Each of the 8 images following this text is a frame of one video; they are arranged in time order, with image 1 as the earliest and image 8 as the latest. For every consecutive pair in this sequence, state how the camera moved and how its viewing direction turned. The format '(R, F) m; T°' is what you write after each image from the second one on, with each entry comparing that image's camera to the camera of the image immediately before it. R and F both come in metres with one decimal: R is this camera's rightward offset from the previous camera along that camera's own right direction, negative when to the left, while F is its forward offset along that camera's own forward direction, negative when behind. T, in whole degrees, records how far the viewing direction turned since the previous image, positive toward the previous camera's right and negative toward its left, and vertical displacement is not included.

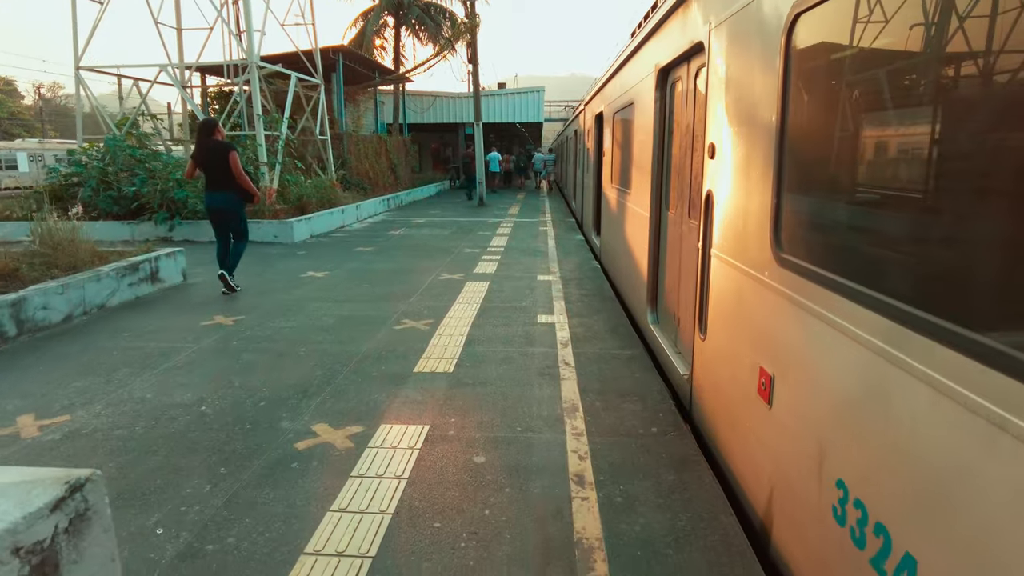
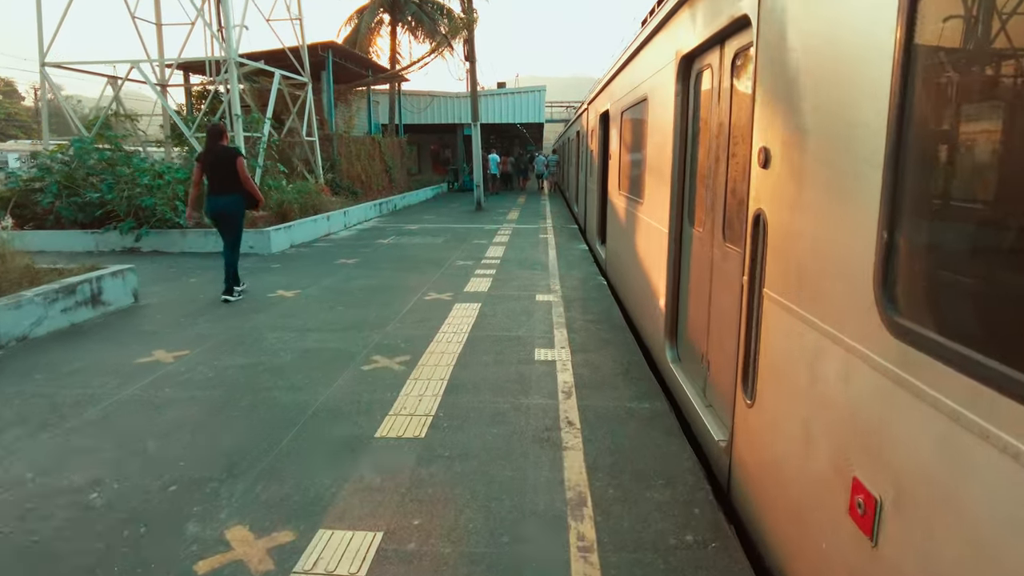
(+0.1, +0.9) m; 0°
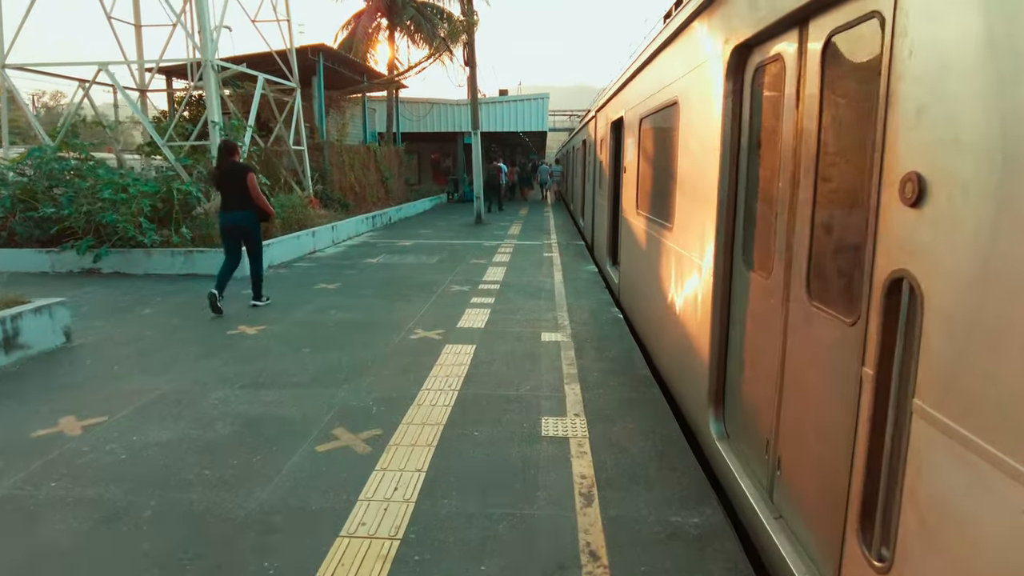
(0.0, +1.0) m; 0°
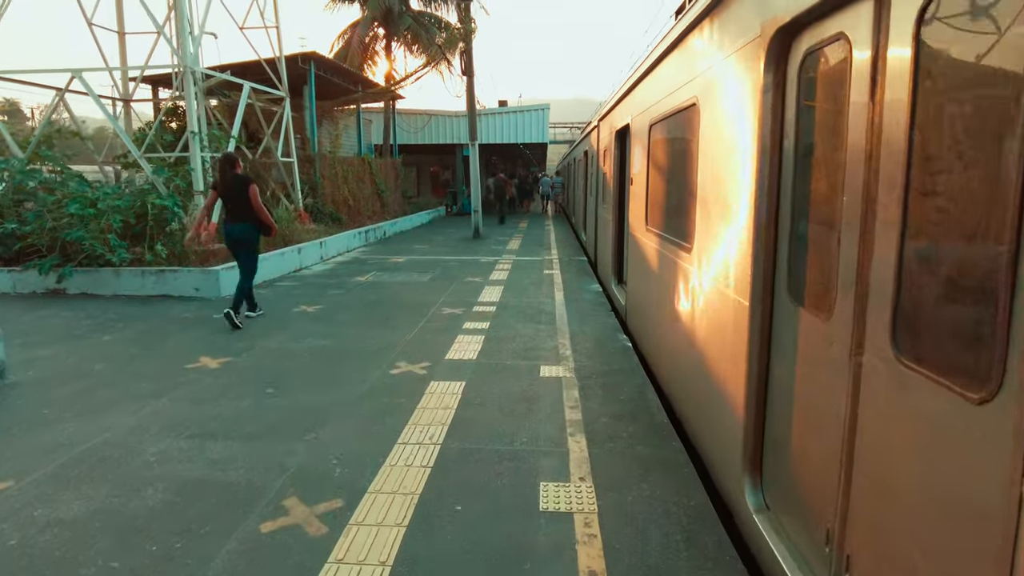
(+0.1, +0.7) m; 0°
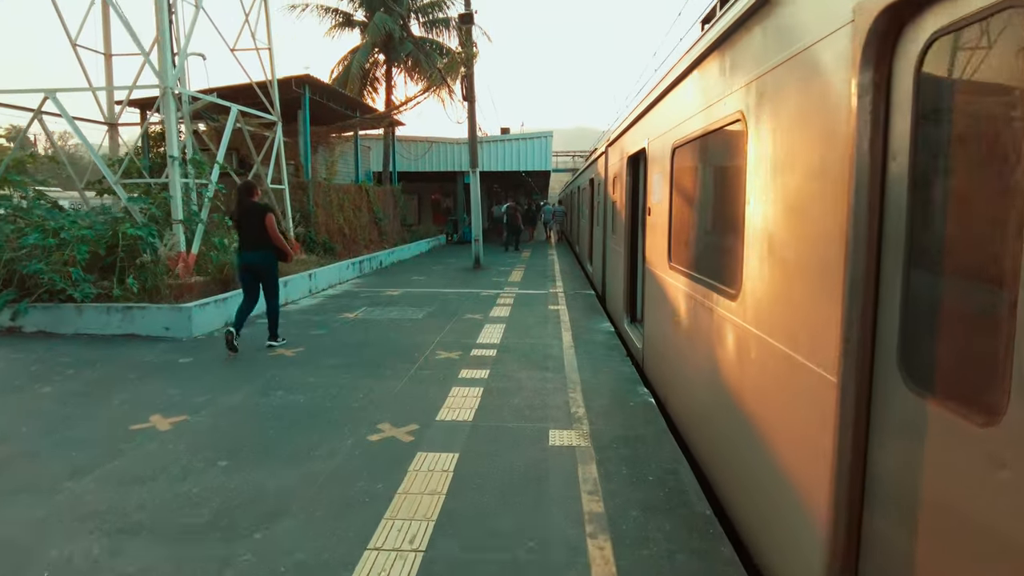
(0.0, +0.8) m; 0°
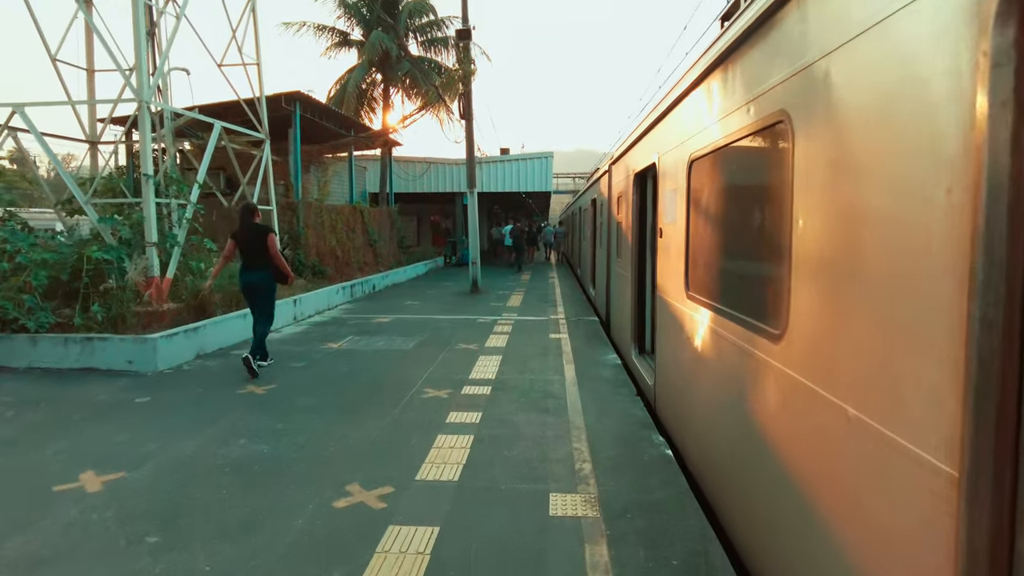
(0.0, +0.7) m; 0°
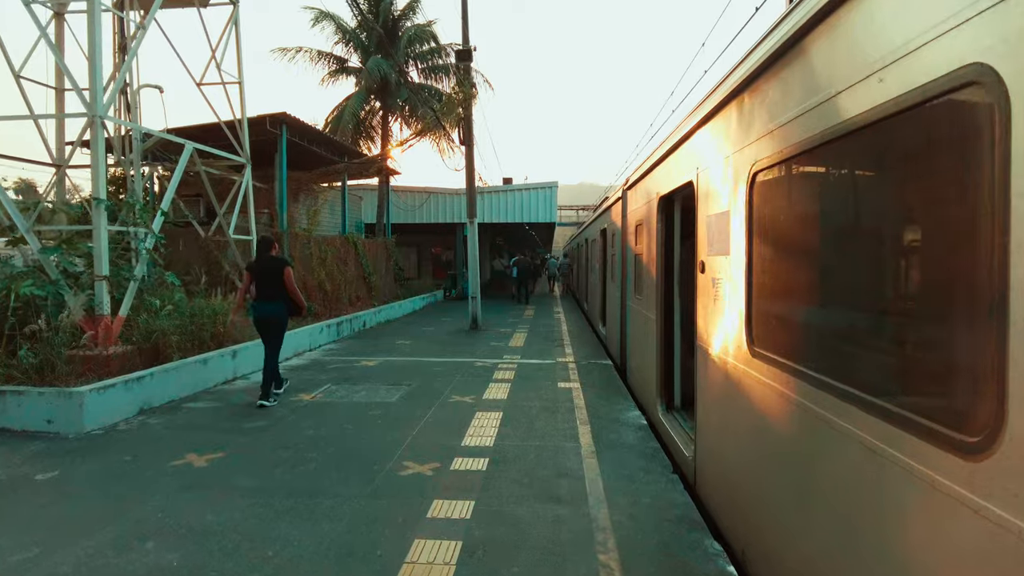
(0.0, +1.2) m; 0°
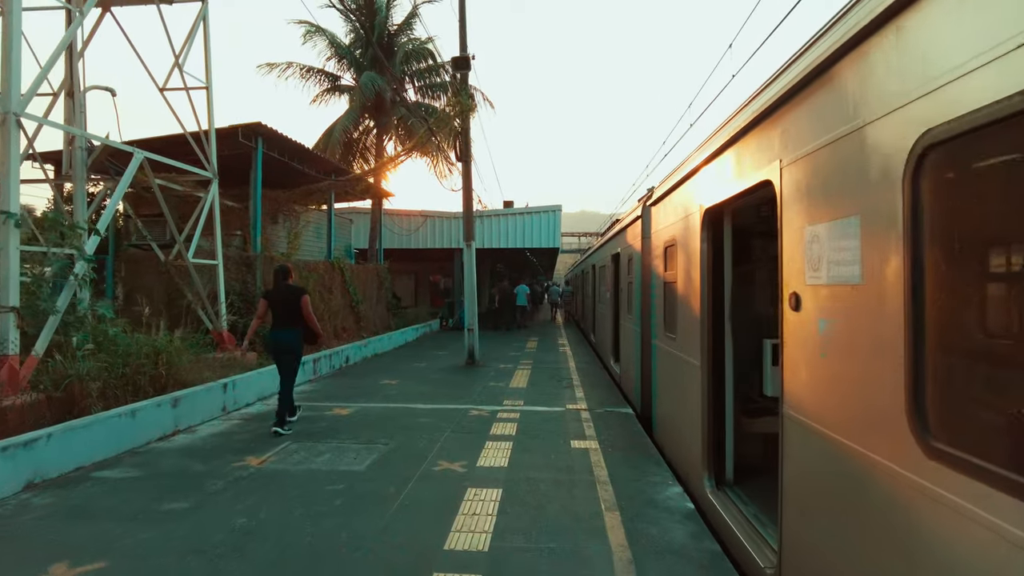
(0.0, +1.4) m; 0°
